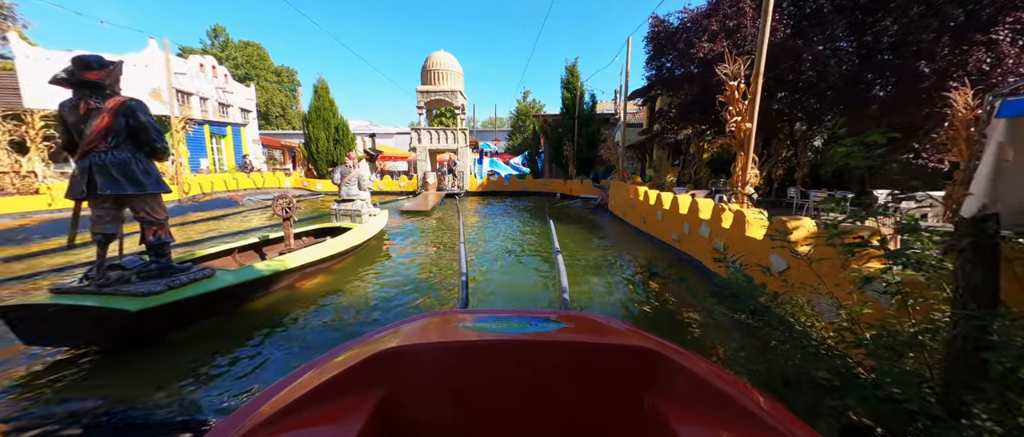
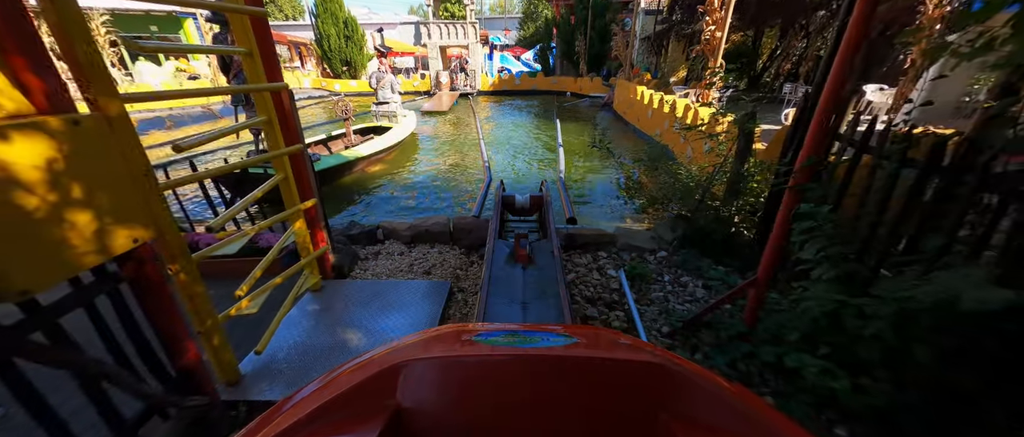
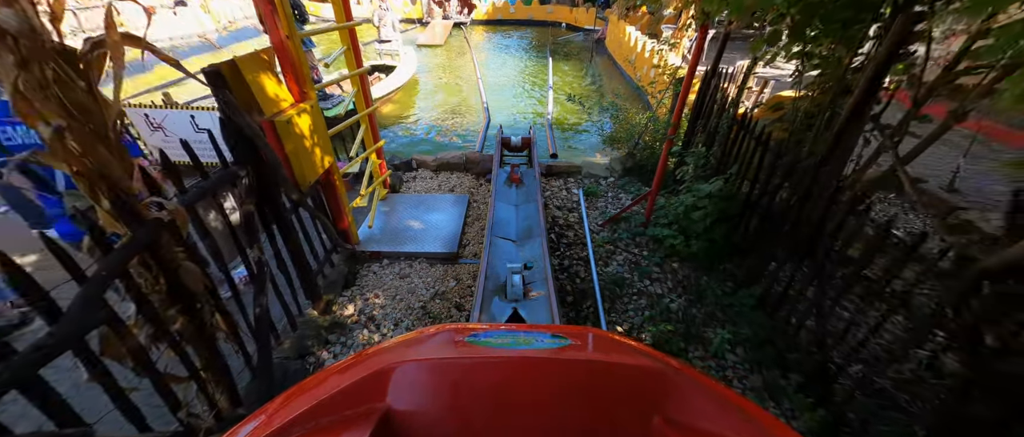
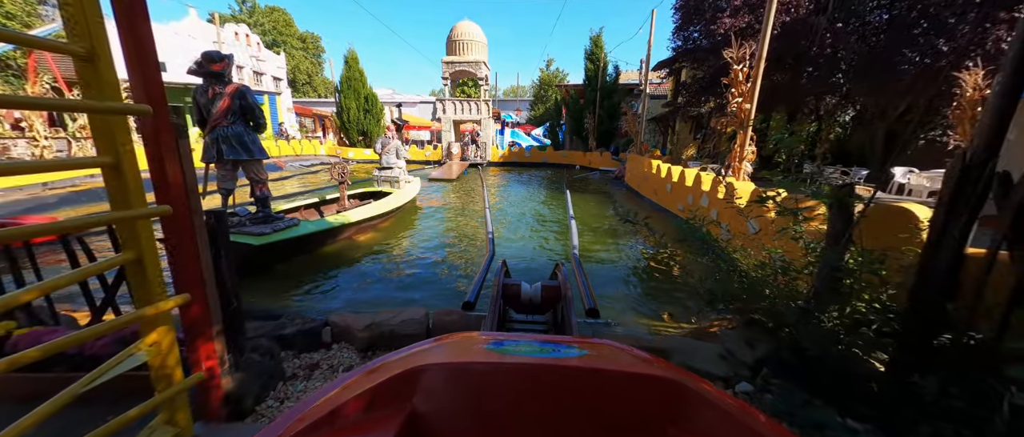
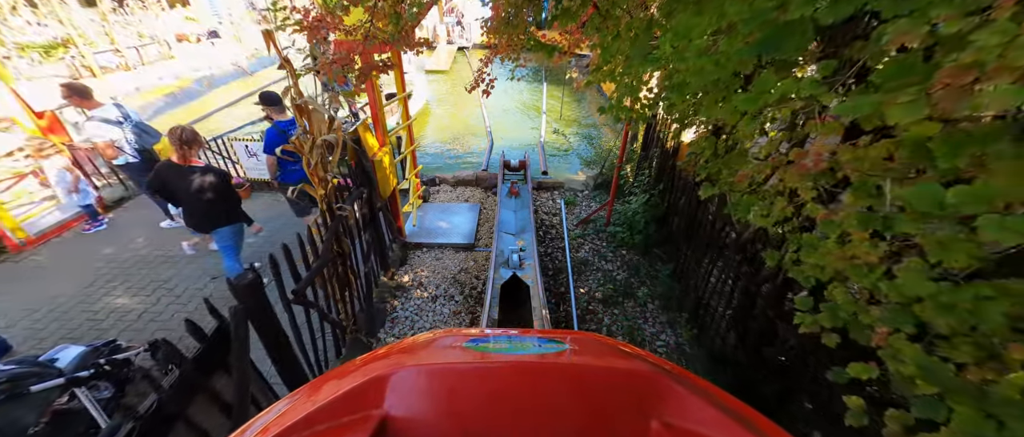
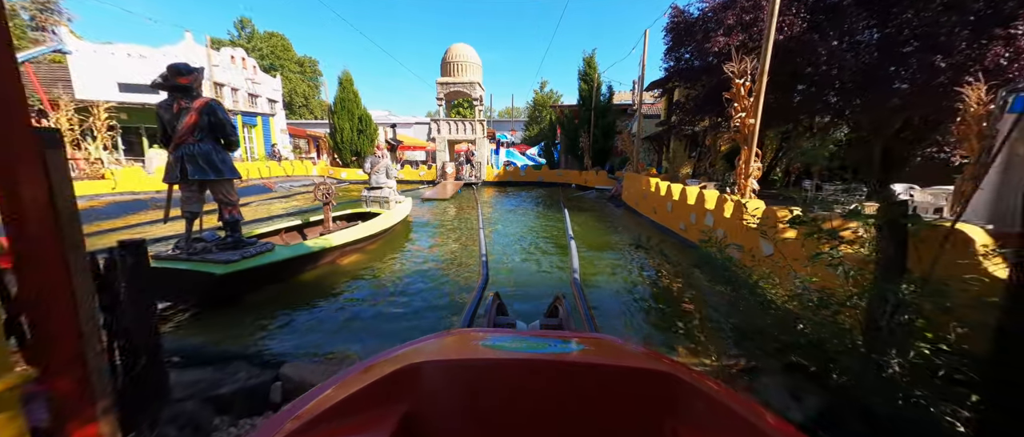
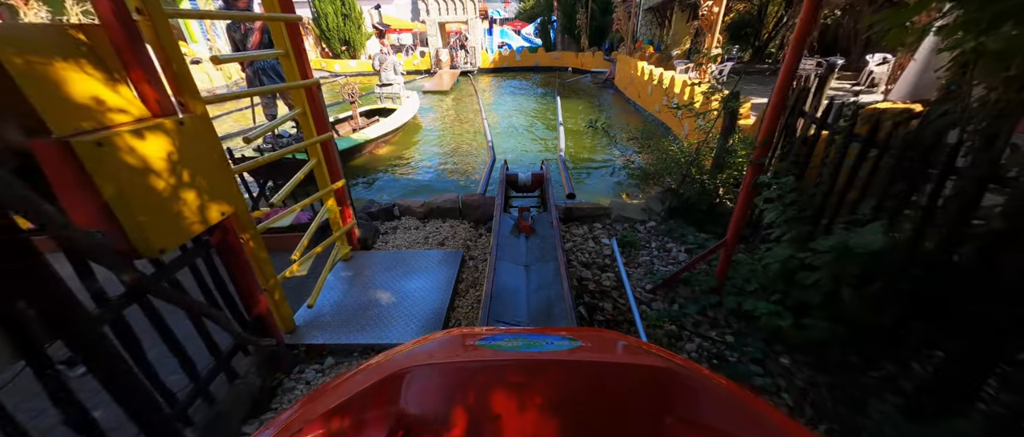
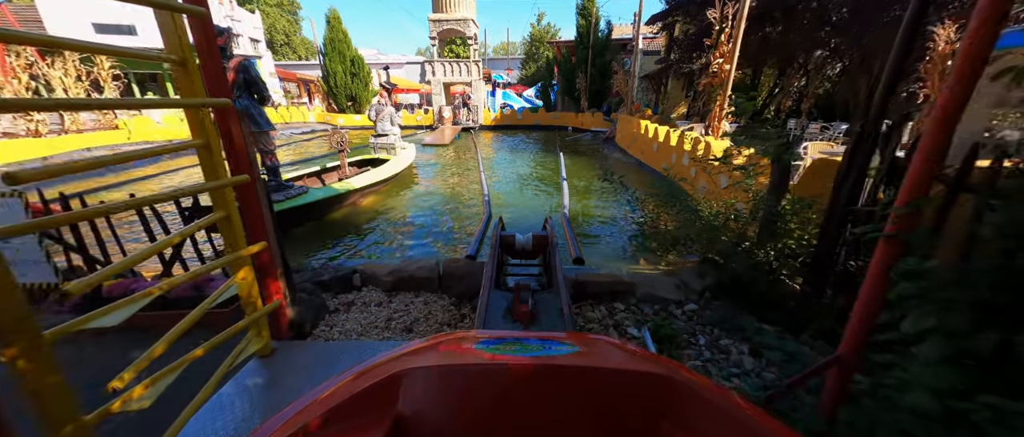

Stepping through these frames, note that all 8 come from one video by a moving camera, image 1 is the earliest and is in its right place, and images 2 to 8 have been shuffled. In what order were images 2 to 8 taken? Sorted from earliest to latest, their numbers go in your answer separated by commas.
6, 4, 8, 2, 7, 3, 5
